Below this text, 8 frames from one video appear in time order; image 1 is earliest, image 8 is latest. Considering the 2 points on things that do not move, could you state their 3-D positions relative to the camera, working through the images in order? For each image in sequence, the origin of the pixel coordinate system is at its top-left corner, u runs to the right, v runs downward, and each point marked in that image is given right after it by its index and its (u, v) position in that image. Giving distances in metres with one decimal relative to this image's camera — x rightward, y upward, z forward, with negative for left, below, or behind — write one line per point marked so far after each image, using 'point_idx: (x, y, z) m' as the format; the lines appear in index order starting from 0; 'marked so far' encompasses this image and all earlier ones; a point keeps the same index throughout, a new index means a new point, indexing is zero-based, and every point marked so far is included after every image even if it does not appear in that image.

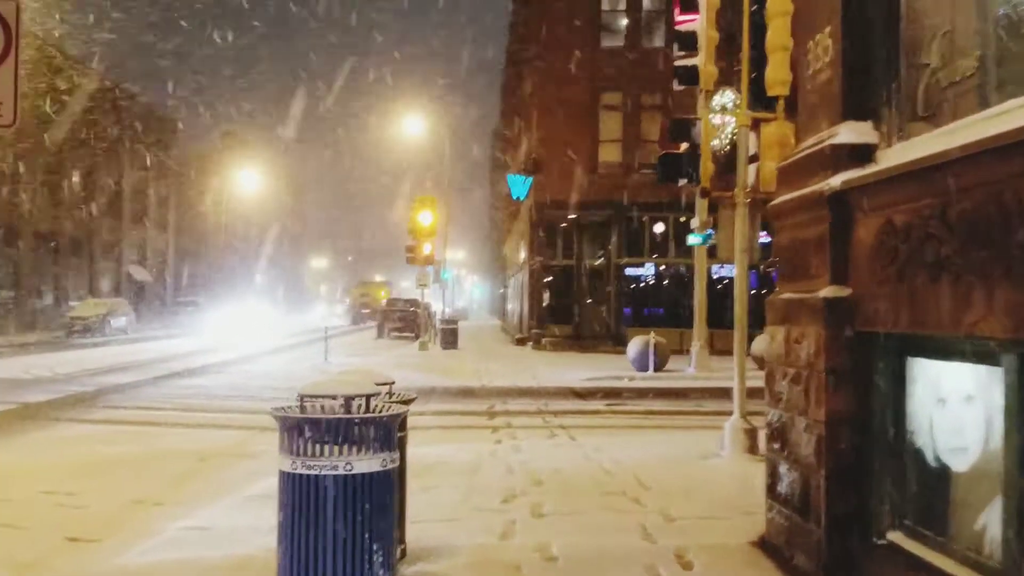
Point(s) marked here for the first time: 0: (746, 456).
0: (+2.7, -1.9, +10.5) m
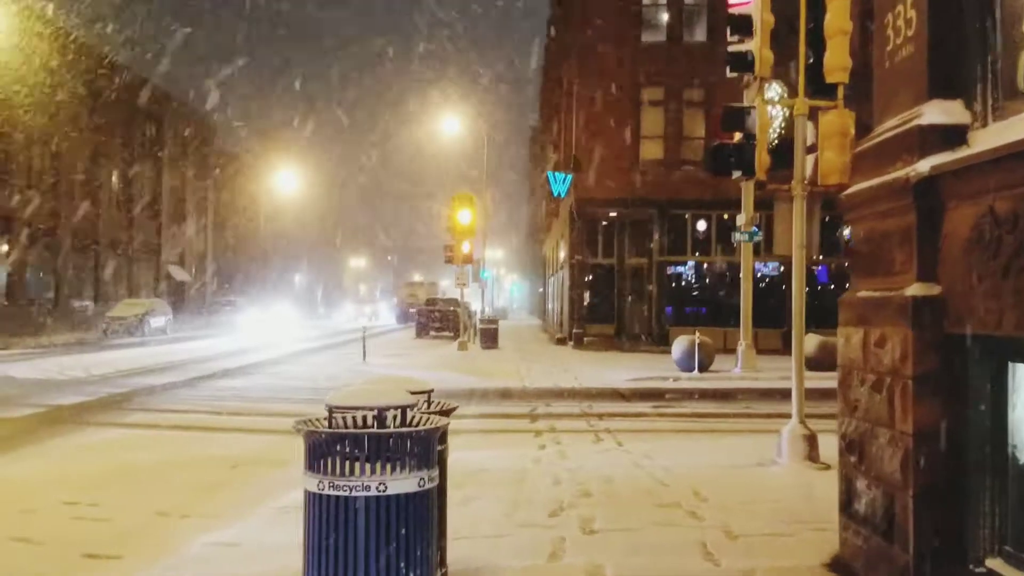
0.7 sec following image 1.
0: (+3.2, -1.9, +9.9) m
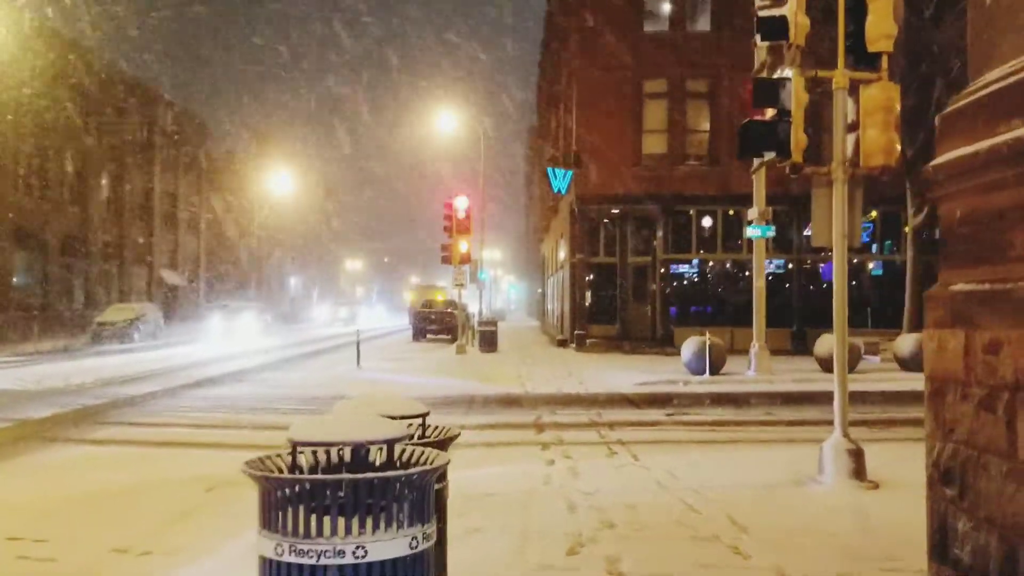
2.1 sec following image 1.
0: (+3.2, -1.9, +8.8) m
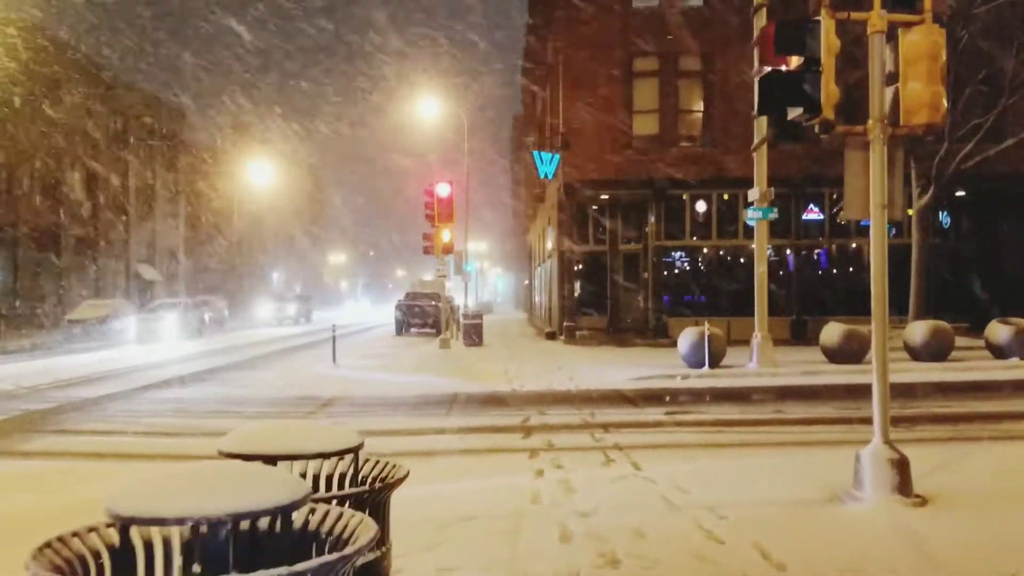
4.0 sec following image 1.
0: (+3.1, -1.7, +7.4) m
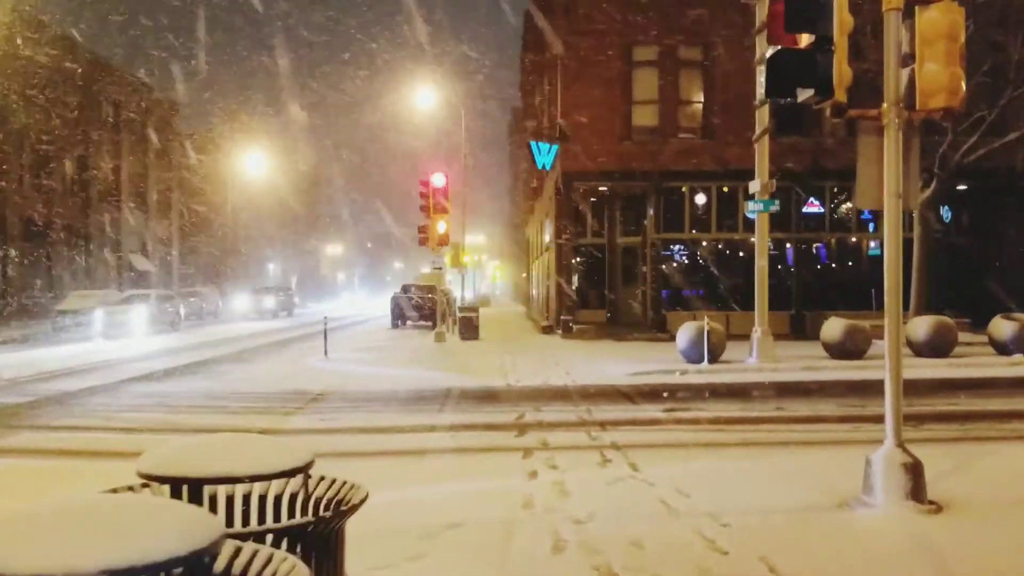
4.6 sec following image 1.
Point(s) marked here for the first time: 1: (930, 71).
0: (+3.0, -1.7, +7.0) m
1: (+3.2, +1.6, +7.0) m
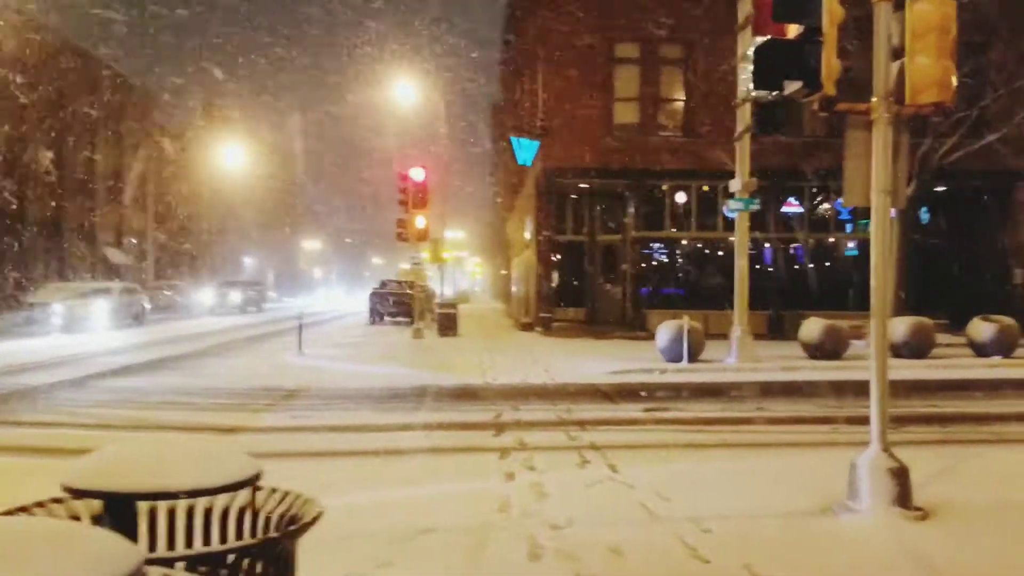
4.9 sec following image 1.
0: (+2.8, -1.6, +6.8) m
1: (+3.0, +1.6, +6.8) m
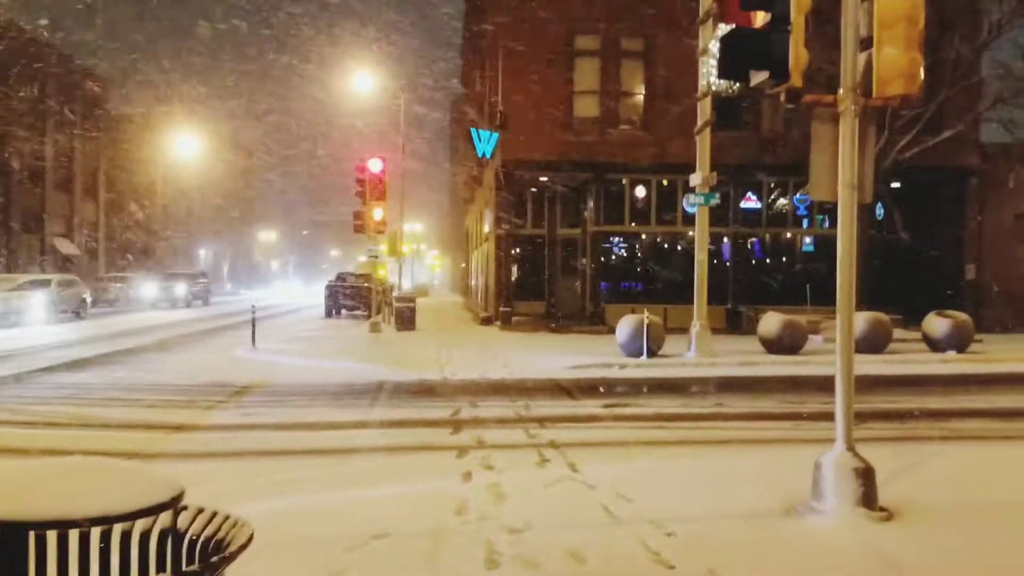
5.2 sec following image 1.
0: (+2.5, -1.6, +6.7) m
1: (+2.7, +1.7, +6.7) m
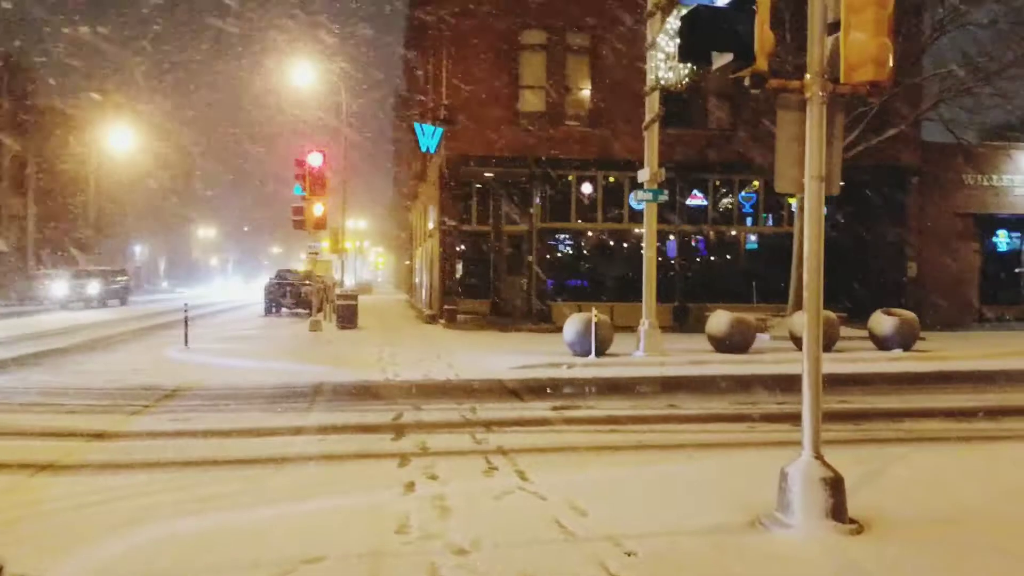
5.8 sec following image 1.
0: (+2.2, -1.6, +6.3) m
1: (+2.4, +1.7, +6.3) m
